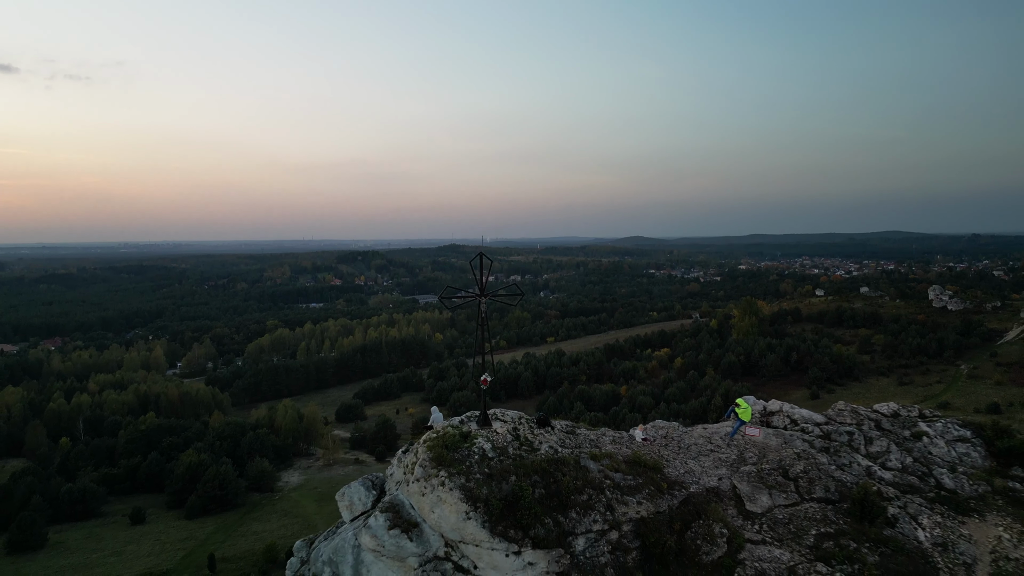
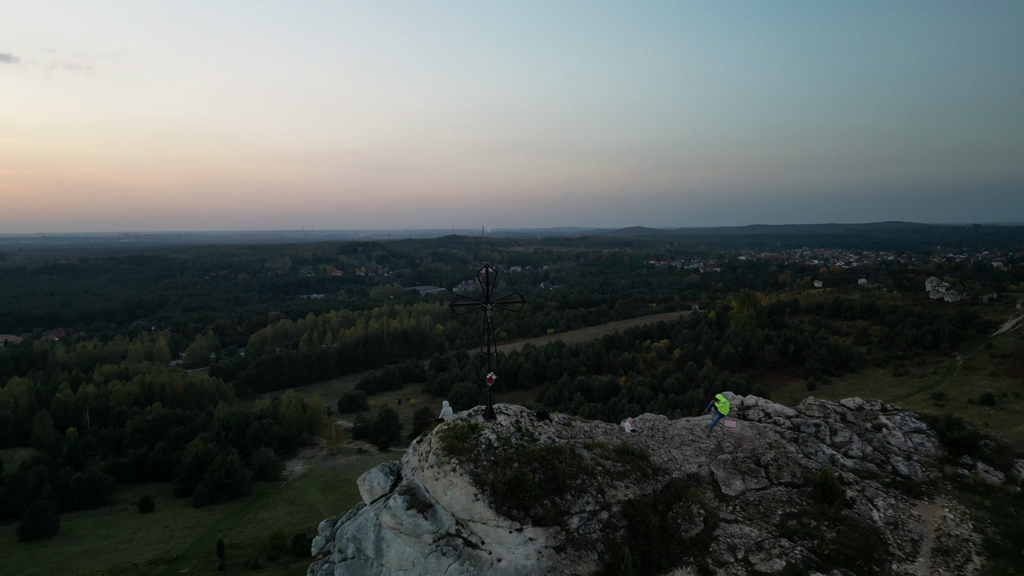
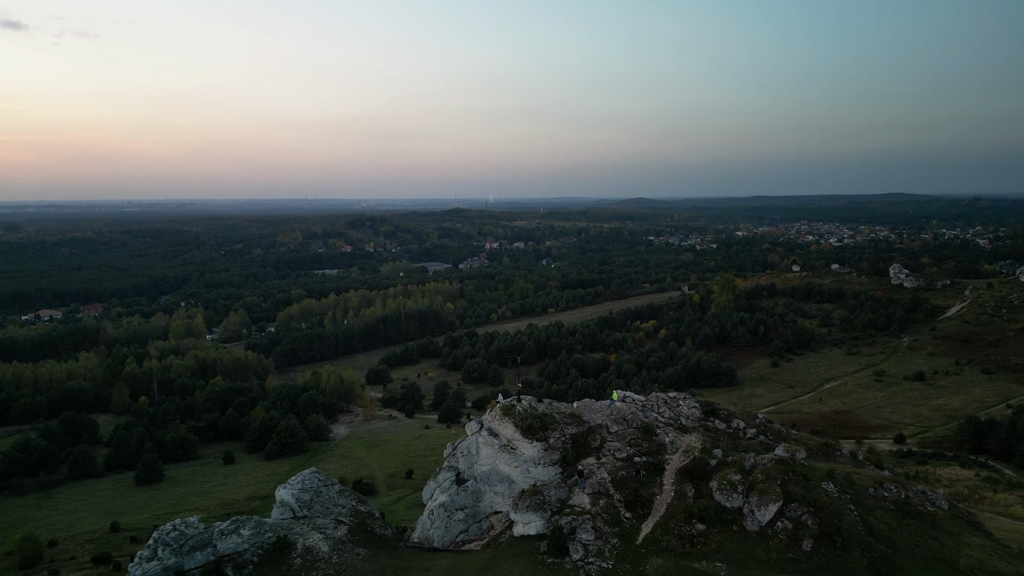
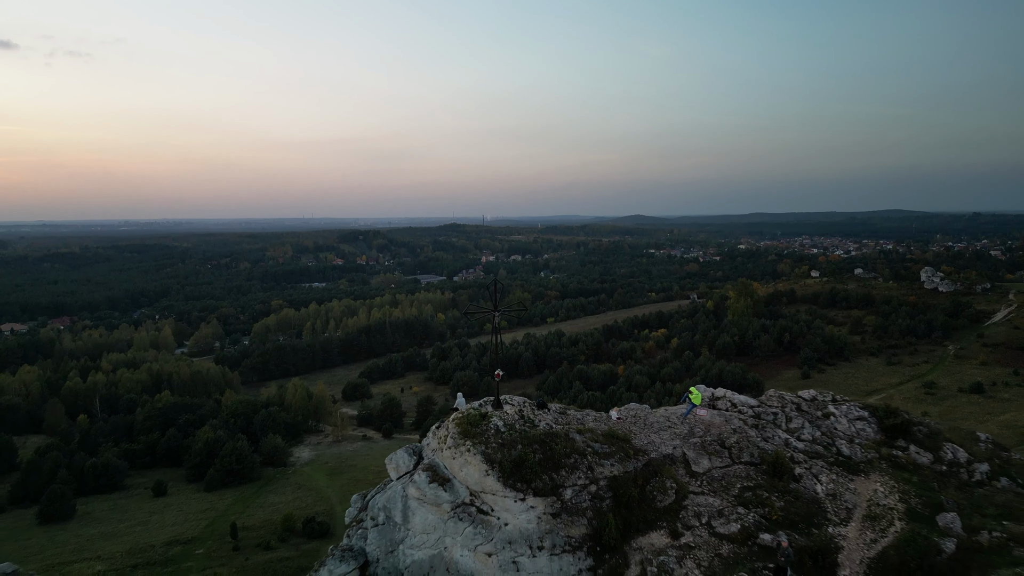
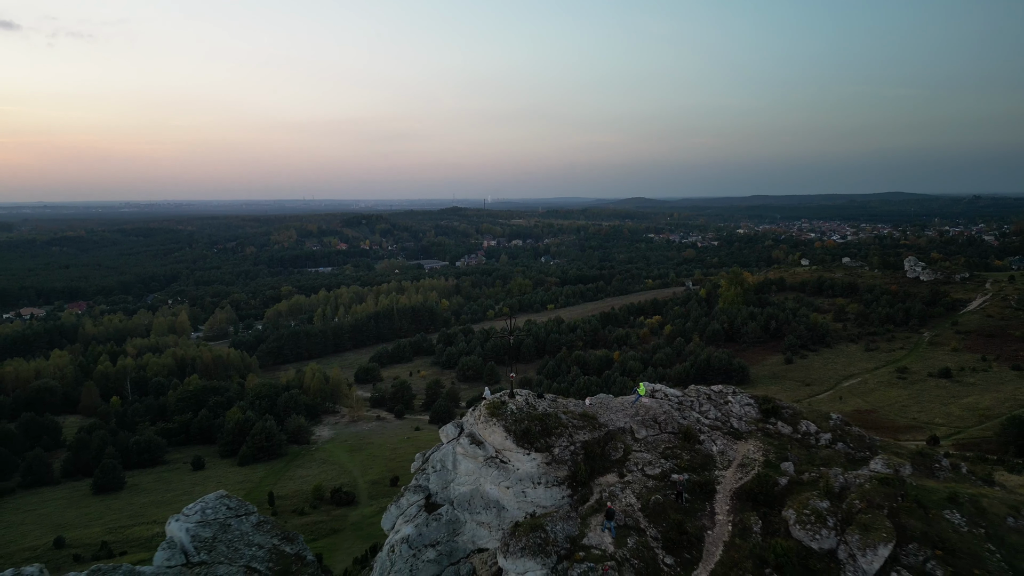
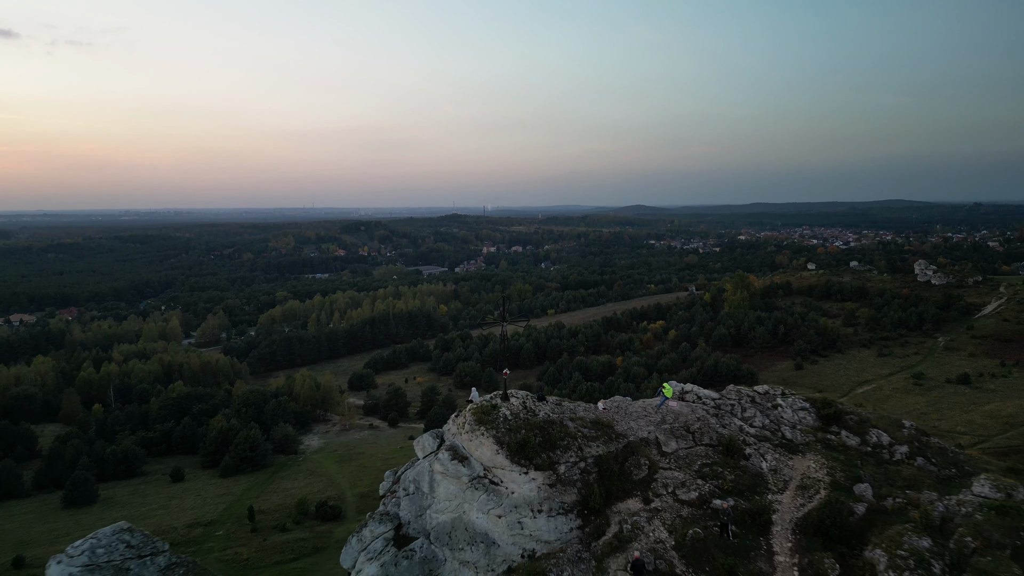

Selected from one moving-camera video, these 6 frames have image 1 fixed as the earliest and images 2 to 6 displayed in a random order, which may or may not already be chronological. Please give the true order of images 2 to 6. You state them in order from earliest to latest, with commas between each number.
2, 4, 6, 5, 3
